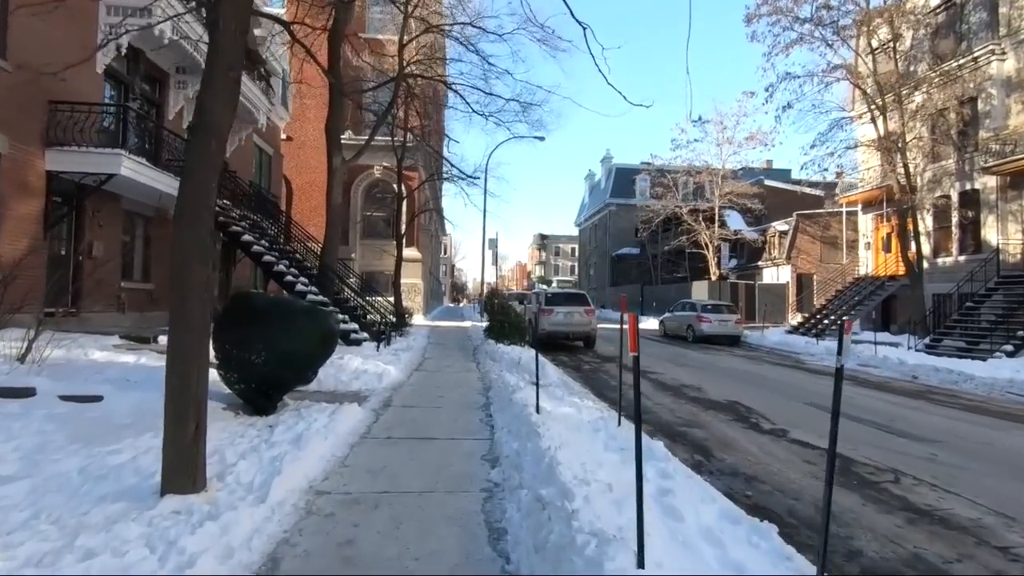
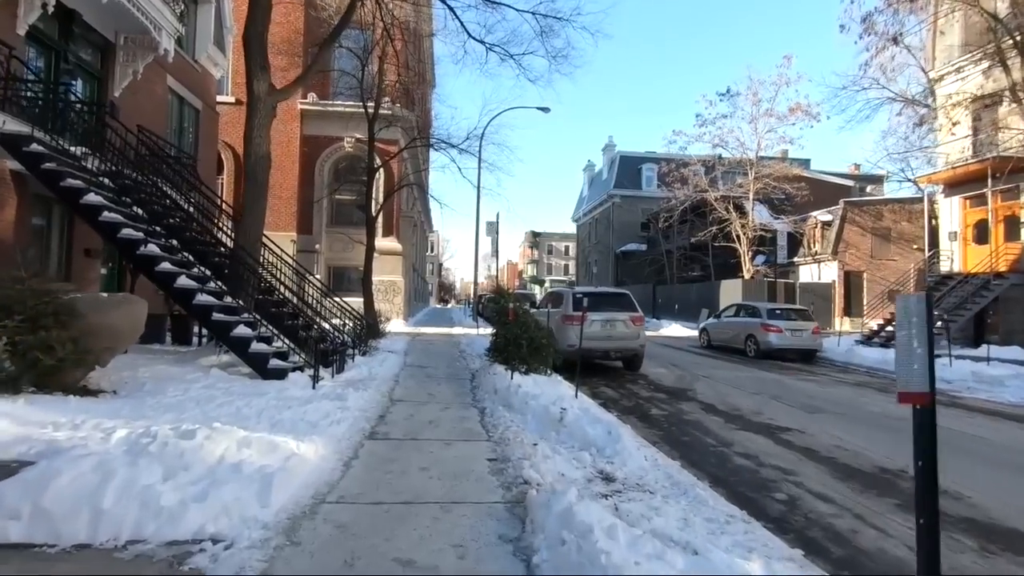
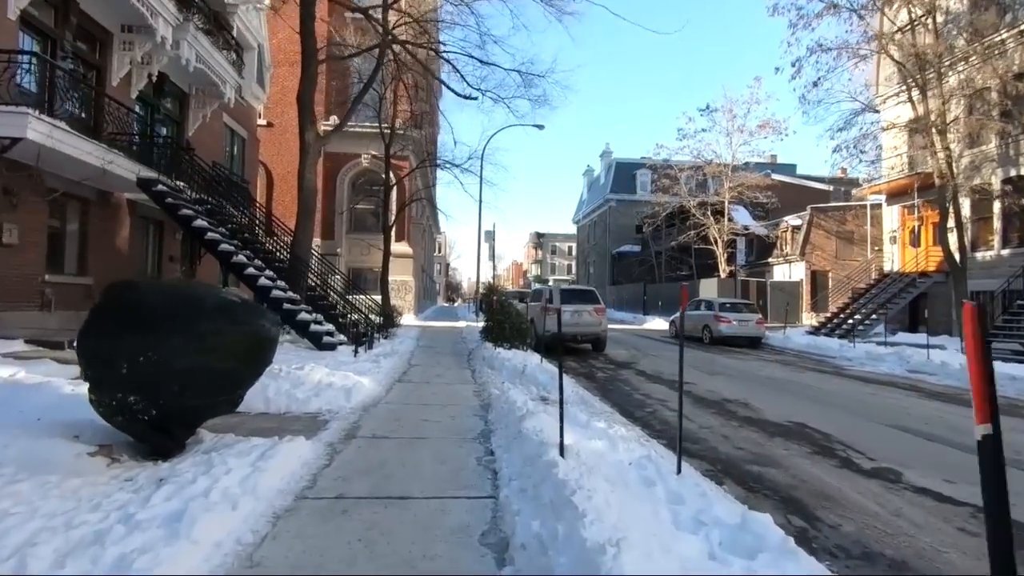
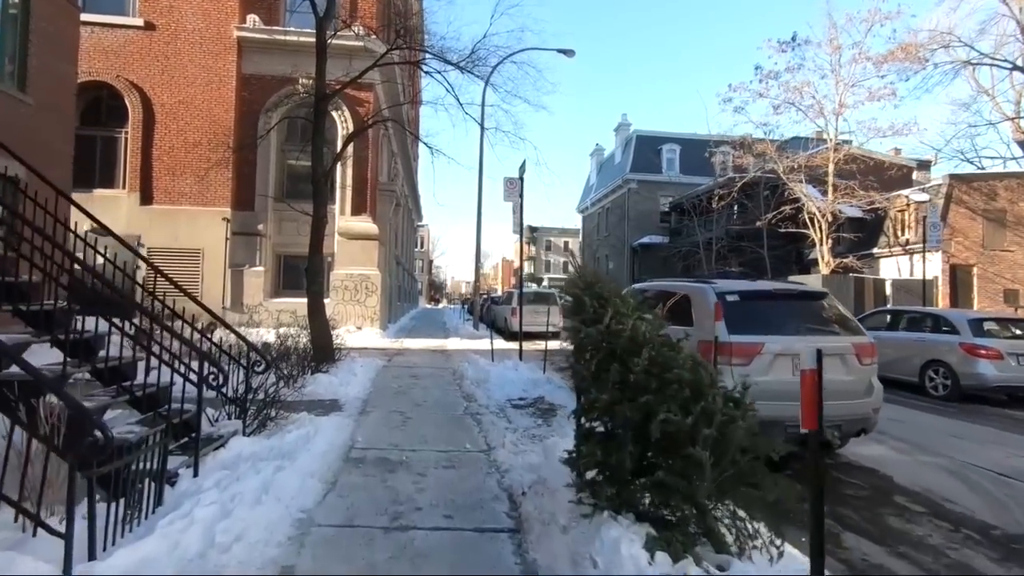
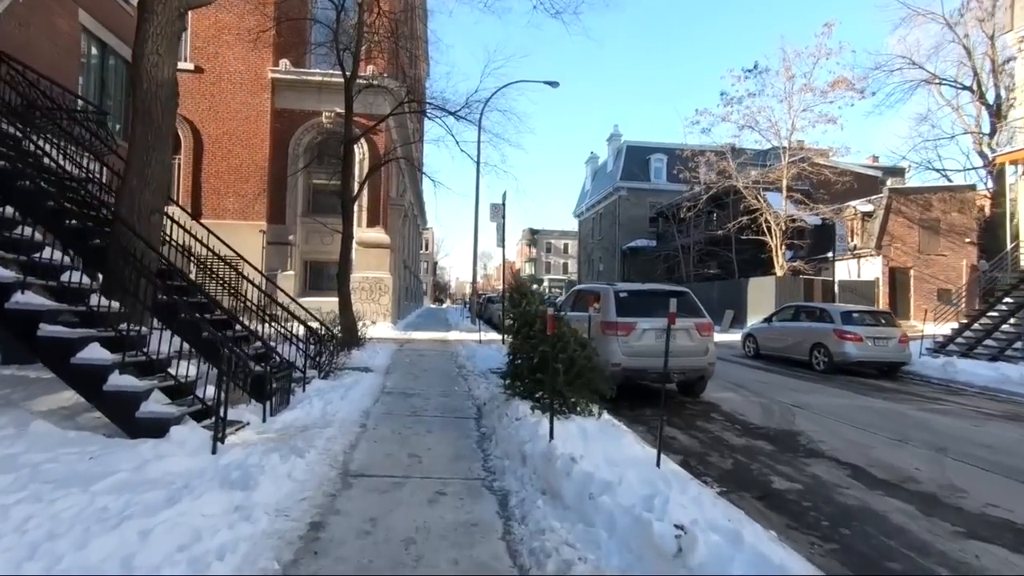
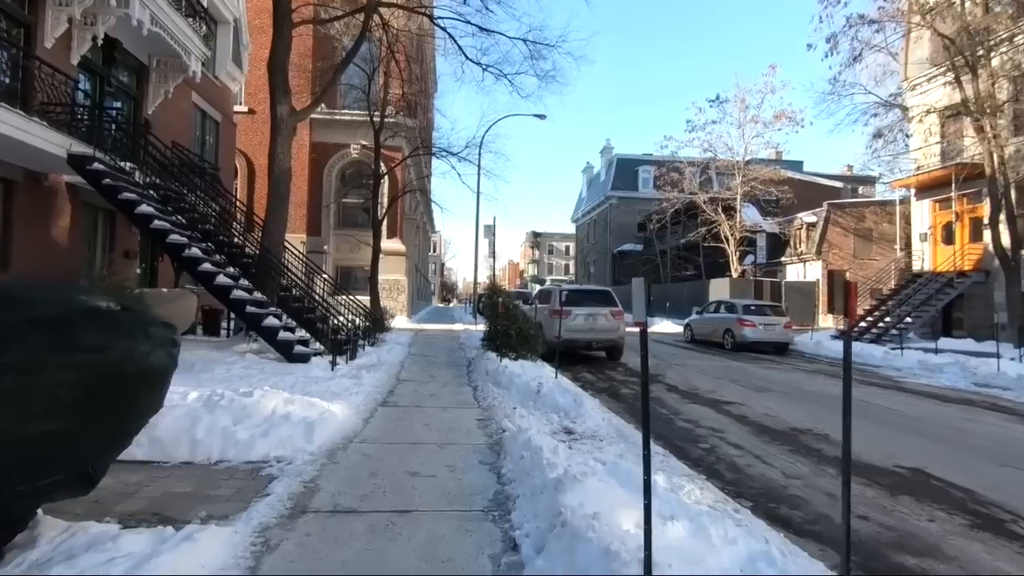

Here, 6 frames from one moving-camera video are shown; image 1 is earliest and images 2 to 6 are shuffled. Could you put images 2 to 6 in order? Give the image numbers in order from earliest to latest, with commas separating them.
3, 6, 2, 5, 4
